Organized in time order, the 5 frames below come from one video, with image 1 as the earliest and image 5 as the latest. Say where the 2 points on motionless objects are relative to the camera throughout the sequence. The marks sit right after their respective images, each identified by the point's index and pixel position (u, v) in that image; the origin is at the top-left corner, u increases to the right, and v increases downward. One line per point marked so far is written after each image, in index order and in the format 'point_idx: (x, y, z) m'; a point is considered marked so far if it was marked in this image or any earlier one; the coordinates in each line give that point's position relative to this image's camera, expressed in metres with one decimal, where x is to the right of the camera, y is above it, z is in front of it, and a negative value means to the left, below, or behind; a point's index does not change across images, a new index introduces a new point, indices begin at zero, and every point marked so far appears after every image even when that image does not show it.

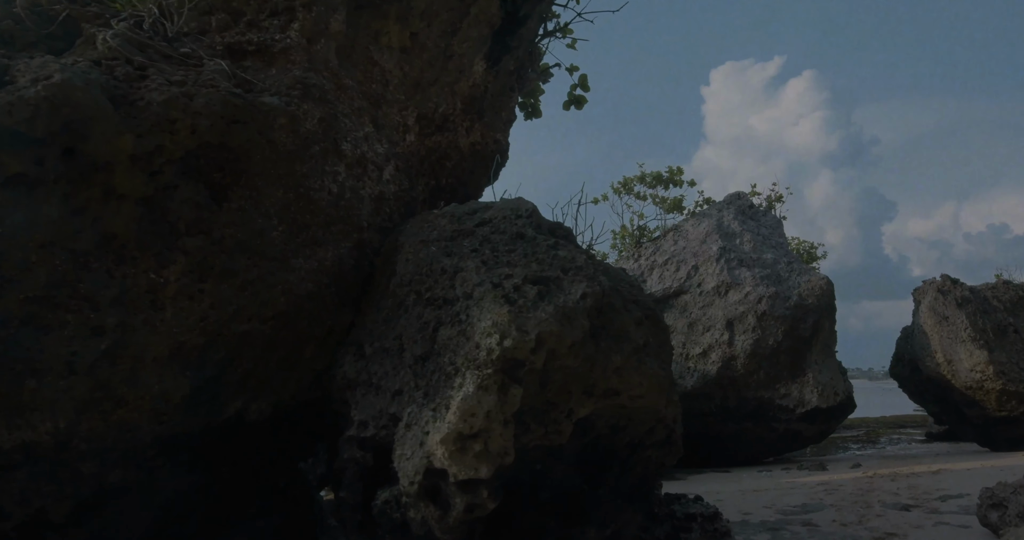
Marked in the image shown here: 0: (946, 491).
0: (+4.8, -2.5, +7.0) m
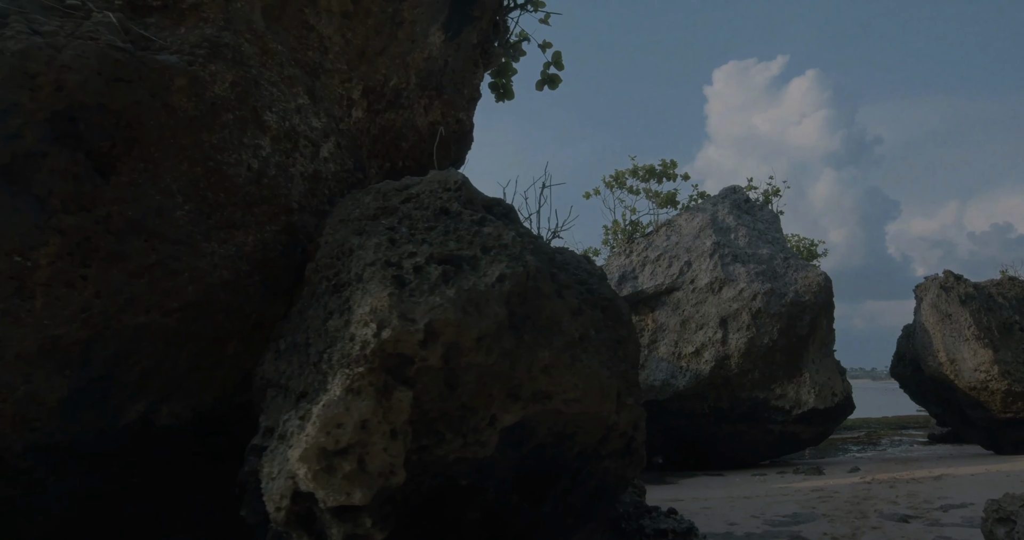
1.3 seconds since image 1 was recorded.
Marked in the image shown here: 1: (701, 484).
0: (+4.5, -2.4, +6.5) m
1: (+2.8, -3.1, +9.1) m
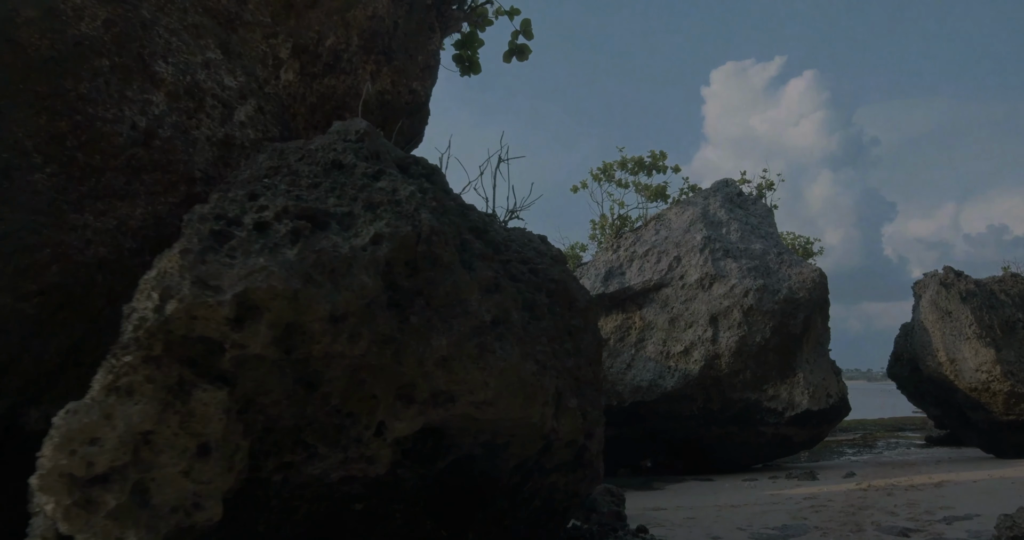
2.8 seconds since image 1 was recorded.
0: (+4.2, -2.3, +5.9) m
1: (+2.4, -3.0, +8.6) m
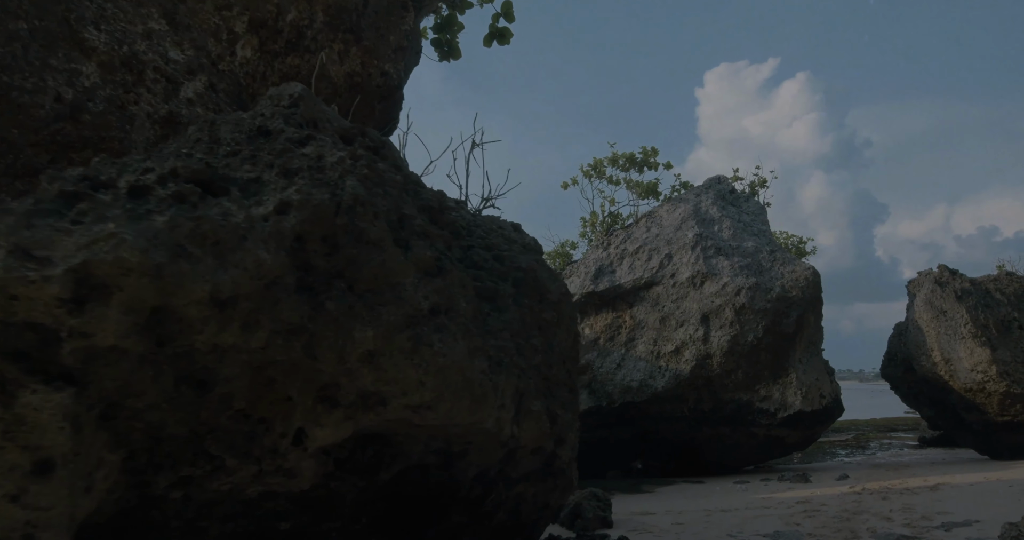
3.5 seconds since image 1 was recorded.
0: (+4.0, -2.2, +5.7) m
1: (+2.2, -3.0, +8.4) m
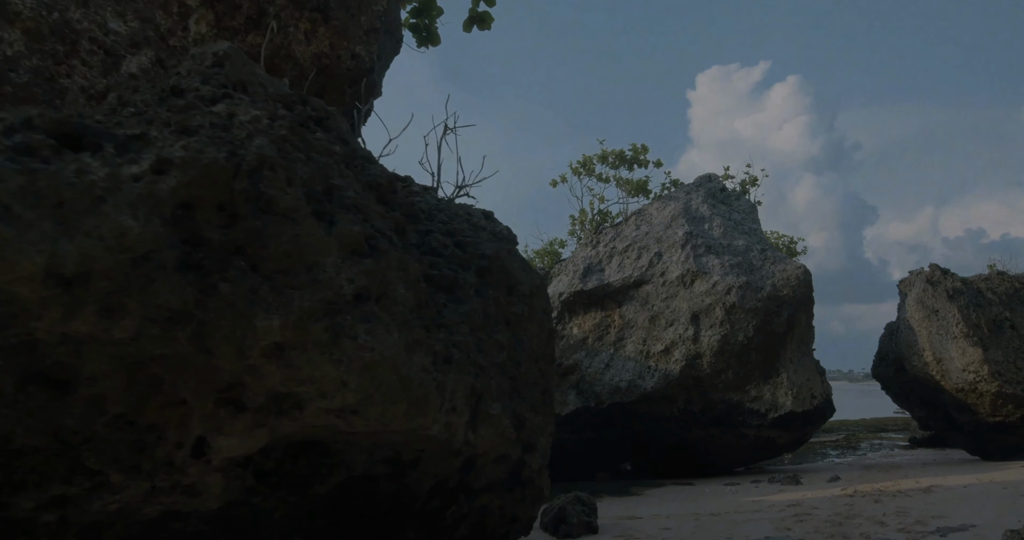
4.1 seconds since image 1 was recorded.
0: (+3.8, -2.2, +5.5) m
1: (+2.0, -3.0, +8.1) m
